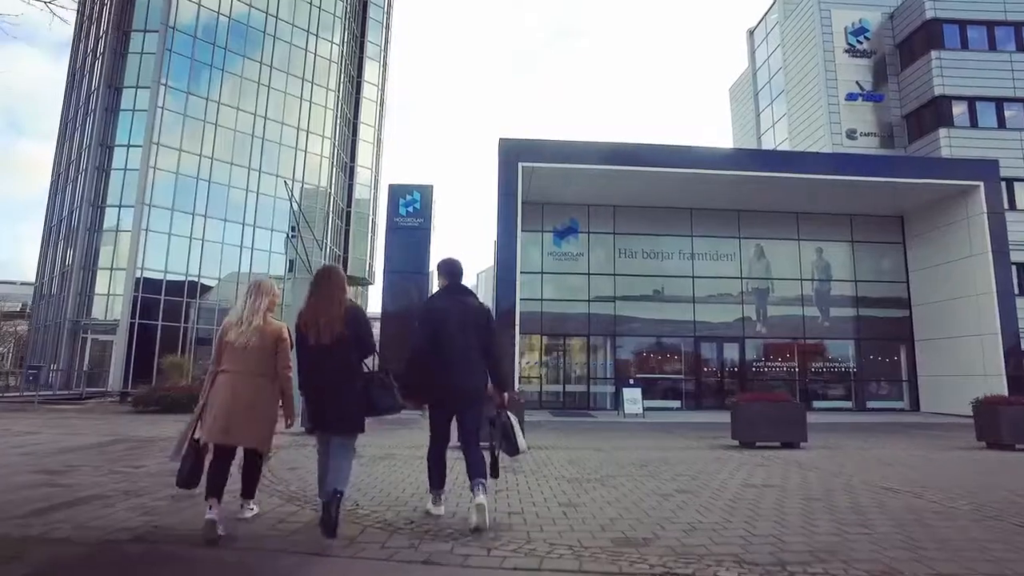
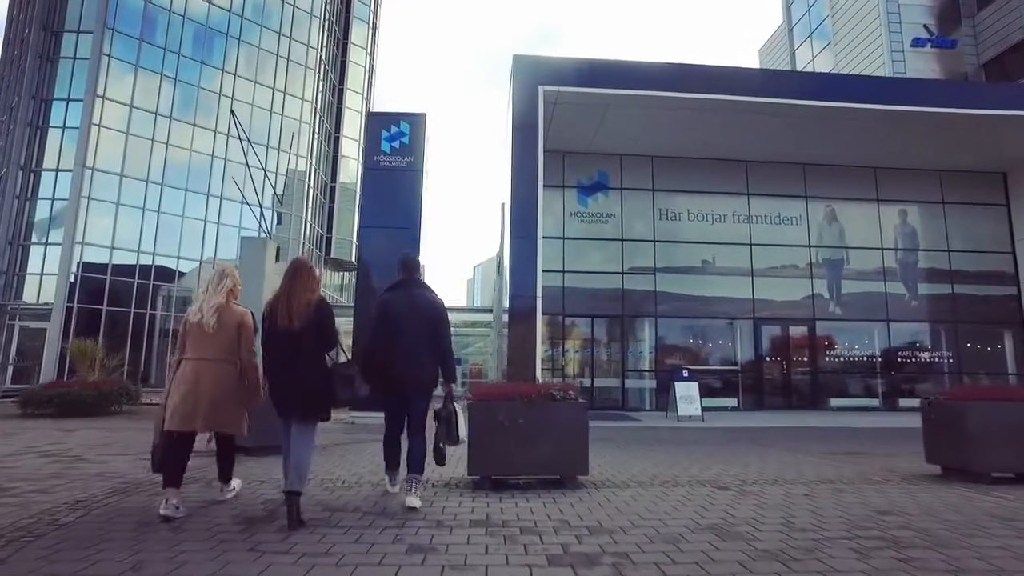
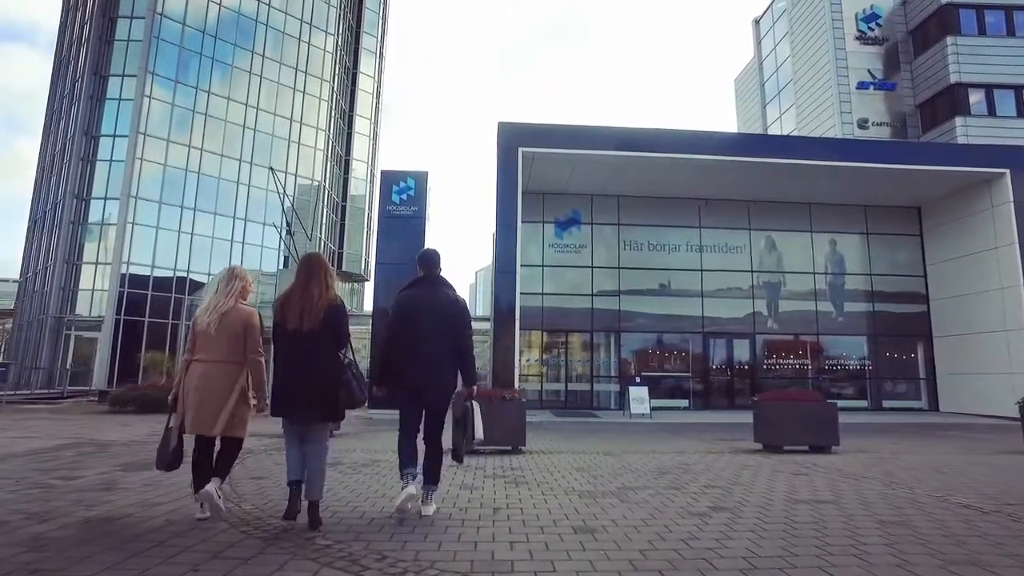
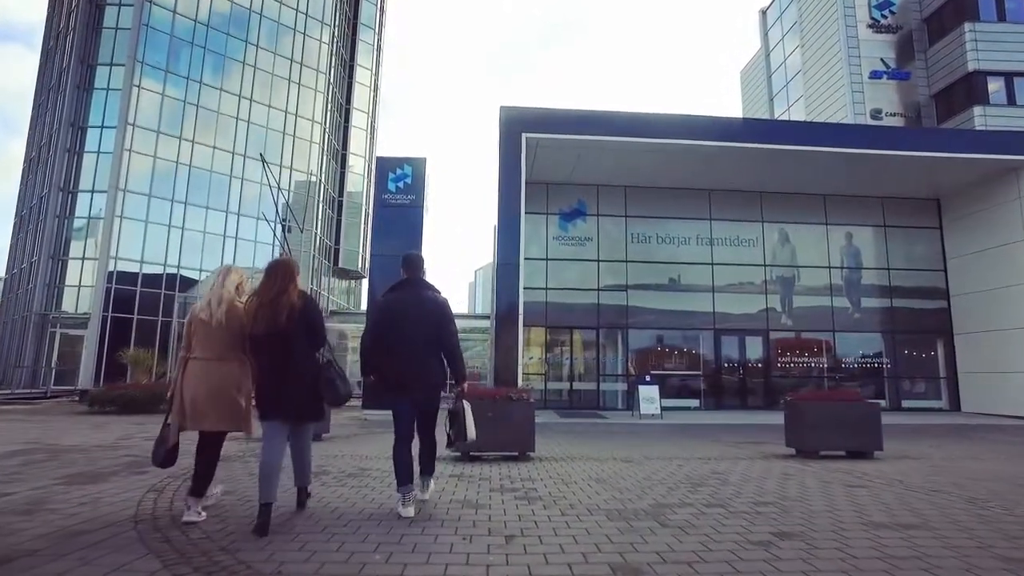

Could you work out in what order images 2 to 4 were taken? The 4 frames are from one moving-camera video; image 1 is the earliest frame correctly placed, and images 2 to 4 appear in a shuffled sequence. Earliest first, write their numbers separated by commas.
3, 4, 2
